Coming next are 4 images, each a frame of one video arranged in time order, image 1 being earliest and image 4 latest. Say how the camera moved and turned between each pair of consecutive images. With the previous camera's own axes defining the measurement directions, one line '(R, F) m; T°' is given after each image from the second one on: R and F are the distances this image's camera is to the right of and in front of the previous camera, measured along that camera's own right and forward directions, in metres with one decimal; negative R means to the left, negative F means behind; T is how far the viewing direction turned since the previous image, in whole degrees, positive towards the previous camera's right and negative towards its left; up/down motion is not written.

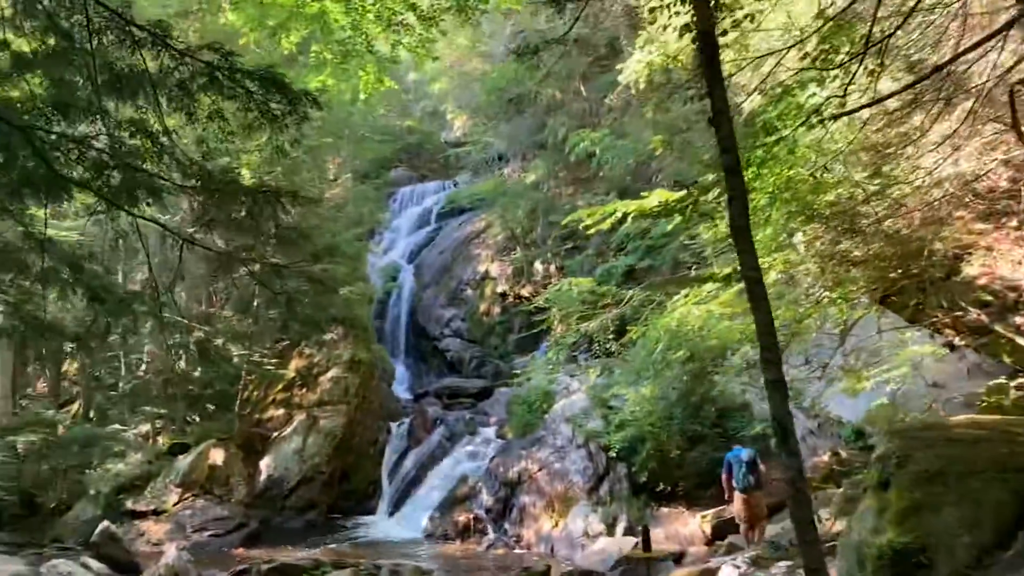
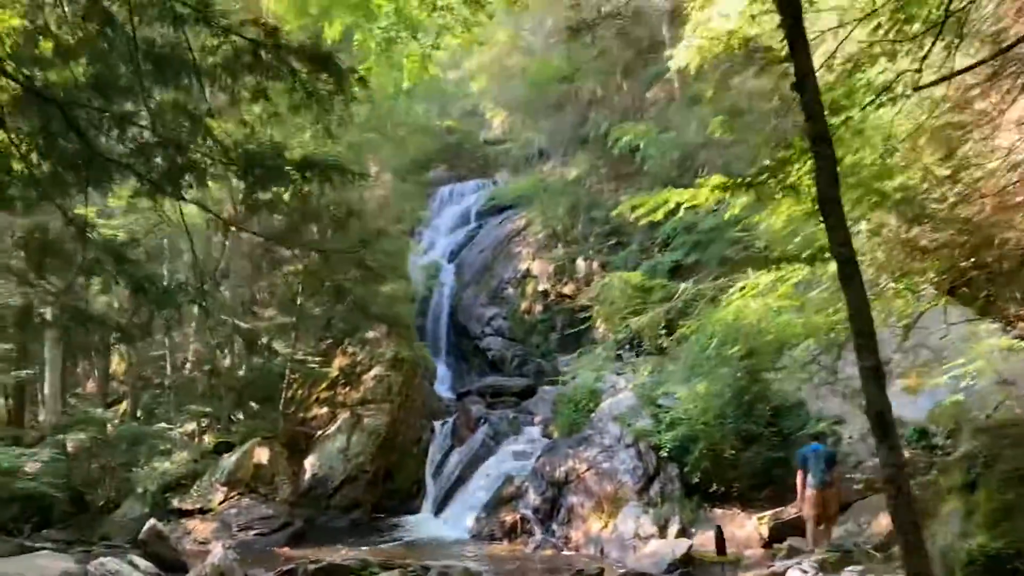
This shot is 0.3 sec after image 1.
(-0.1, +0.2) m; -3°
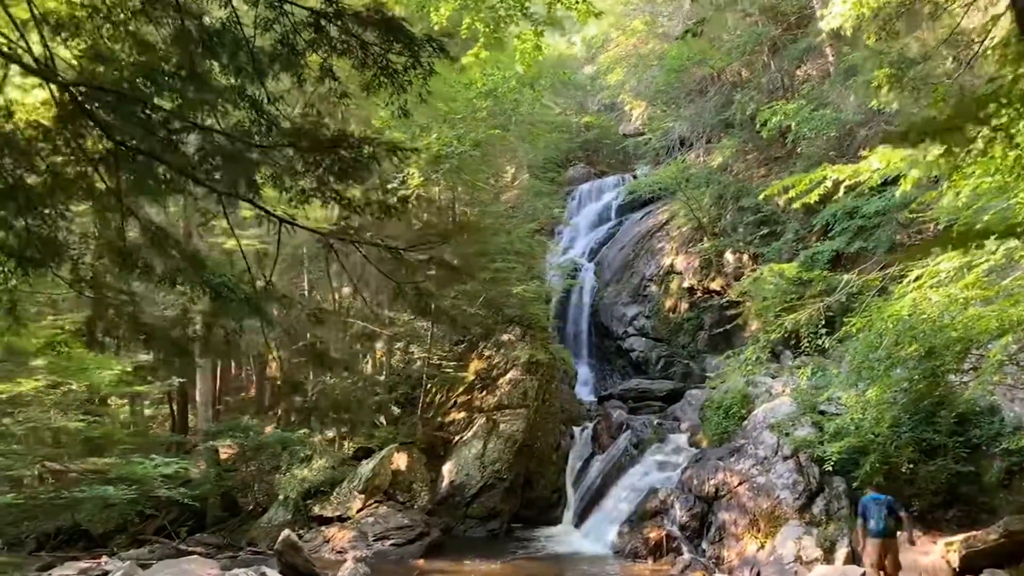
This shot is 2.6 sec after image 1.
(+0.1, +0.7) m; -10°
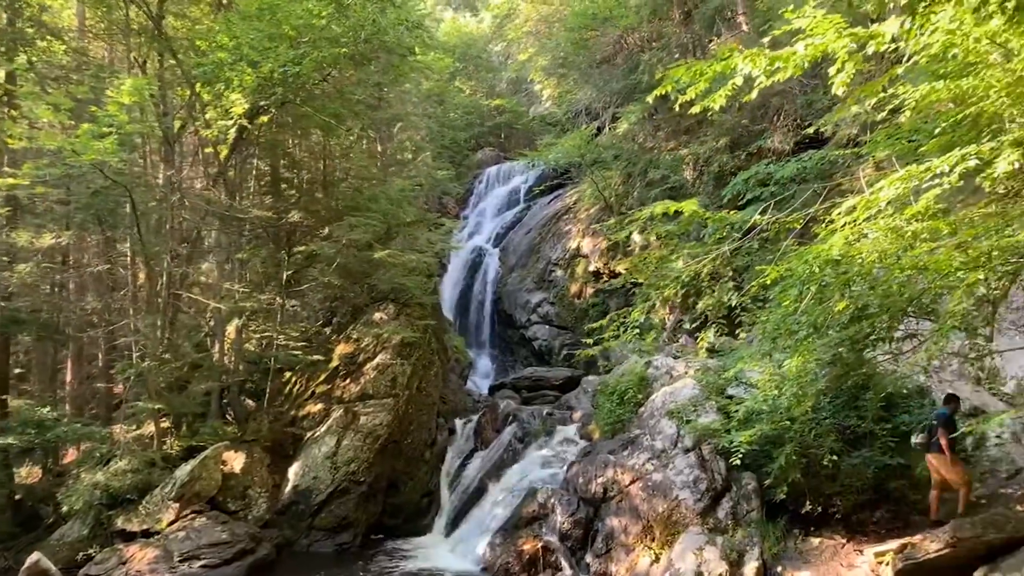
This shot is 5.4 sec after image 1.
(+0.8, +1.9) m; +5°
